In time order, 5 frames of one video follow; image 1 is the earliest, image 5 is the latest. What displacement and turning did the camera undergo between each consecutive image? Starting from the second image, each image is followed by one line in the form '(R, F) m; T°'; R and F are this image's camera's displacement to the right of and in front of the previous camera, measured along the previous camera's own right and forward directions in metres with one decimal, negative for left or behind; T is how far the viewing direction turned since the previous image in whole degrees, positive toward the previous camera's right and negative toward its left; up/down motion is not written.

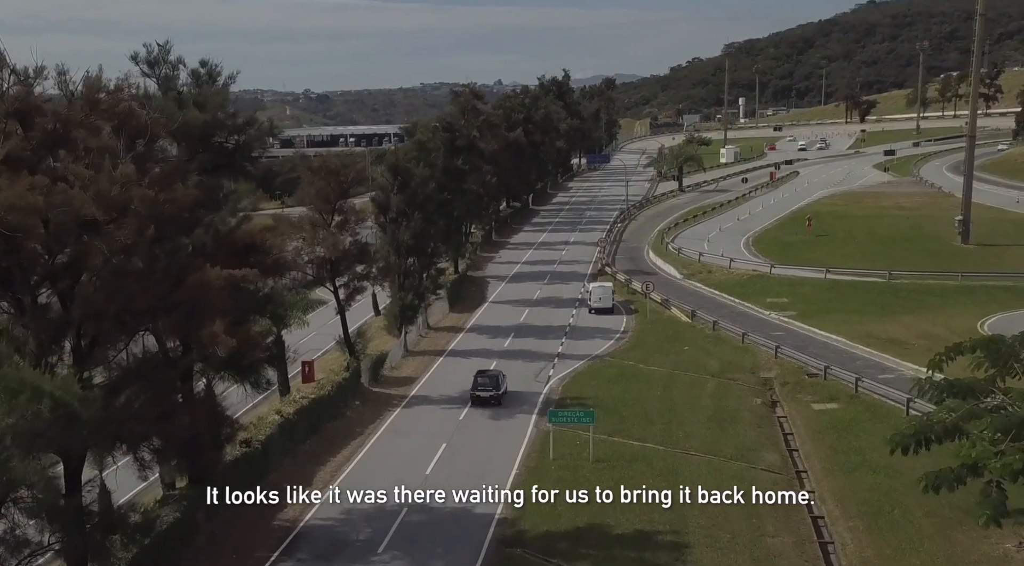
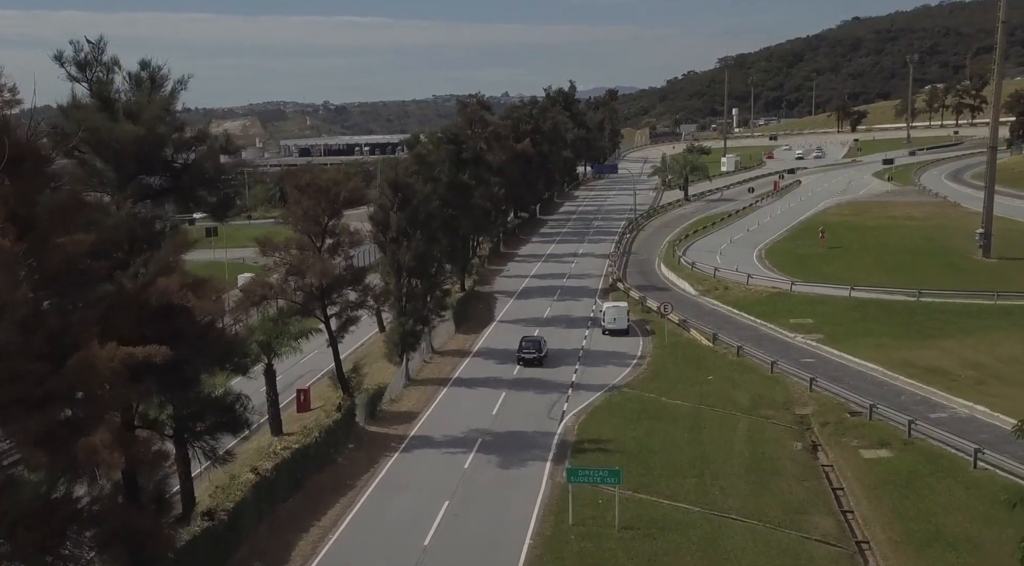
(-0.1, +3.1) m; 0°
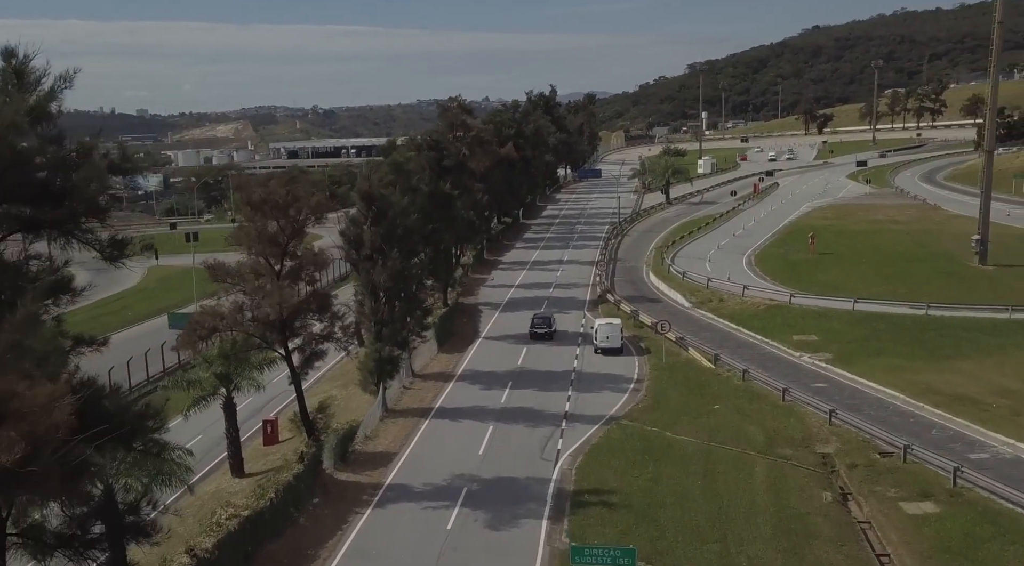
(-0.2, +3.4) m; +1°
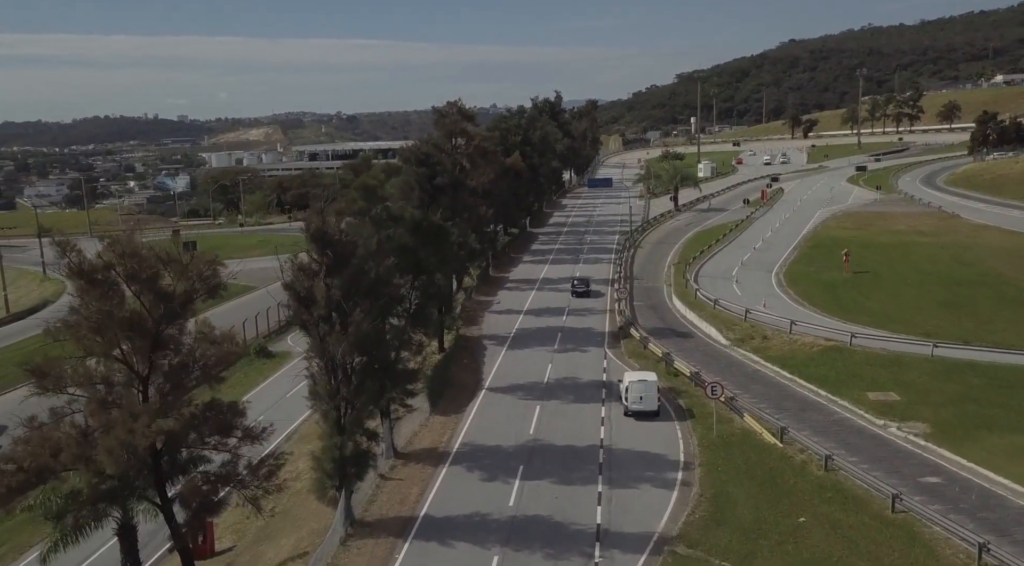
(-0.1, +9.2) m; 0°
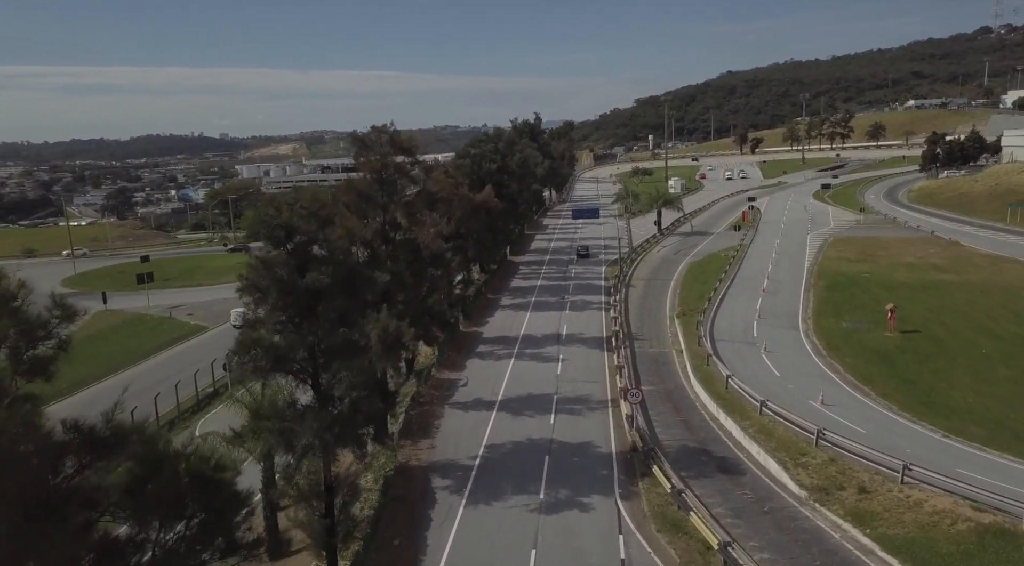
(+0.8, +20.0) m; +1°
